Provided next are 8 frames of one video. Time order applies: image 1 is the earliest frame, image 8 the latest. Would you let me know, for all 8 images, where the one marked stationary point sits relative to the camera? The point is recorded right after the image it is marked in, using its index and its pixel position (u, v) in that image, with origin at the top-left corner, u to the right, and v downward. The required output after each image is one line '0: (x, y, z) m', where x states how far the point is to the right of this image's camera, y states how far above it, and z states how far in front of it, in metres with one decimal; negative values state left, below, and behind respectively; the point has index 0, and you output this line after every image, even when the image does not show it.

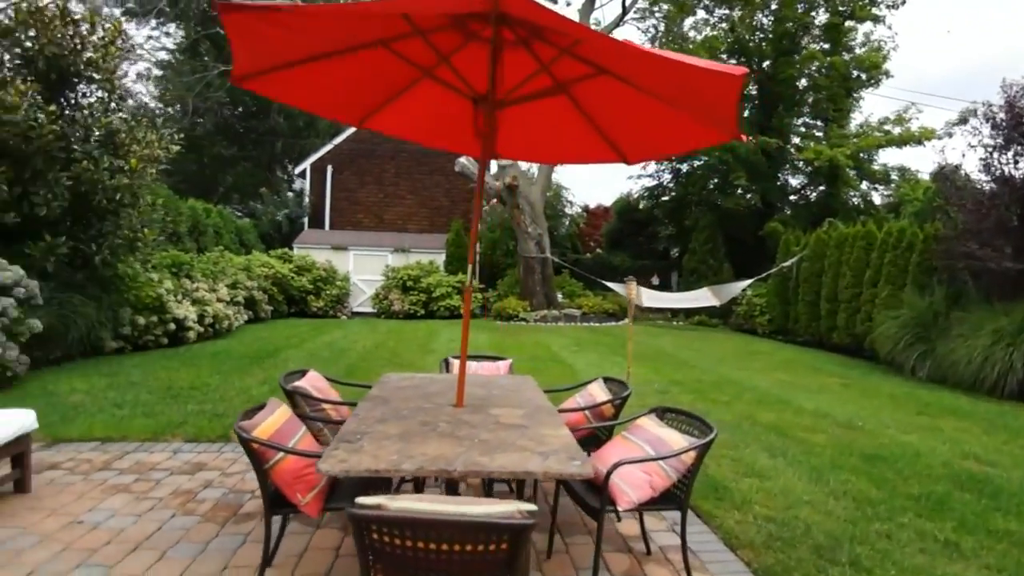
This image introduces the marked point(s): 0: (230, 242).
0: (-7.4, +1.2, +15.2) m
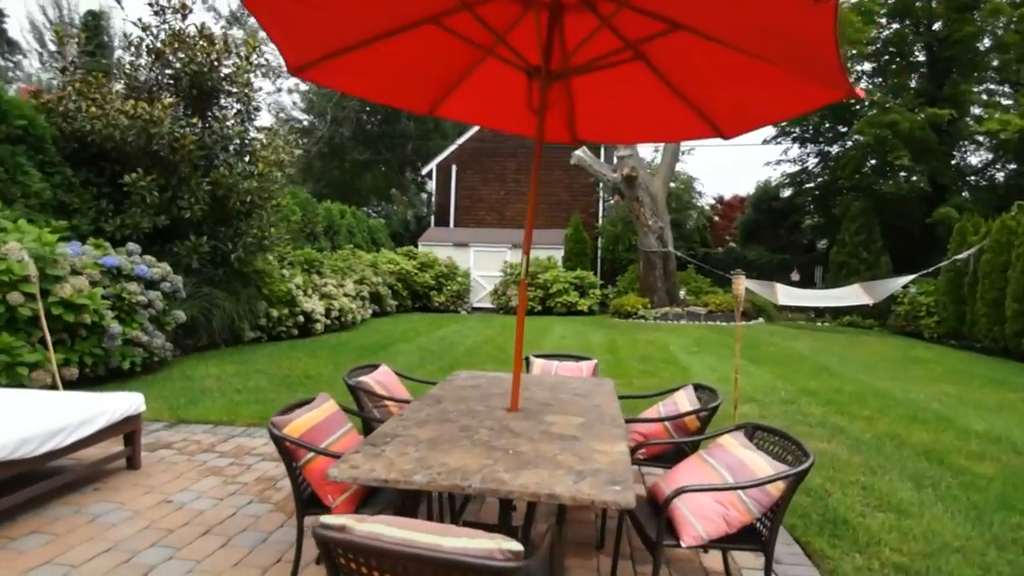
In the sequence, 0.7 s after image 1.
0: (-4.2, +1.3, +16.2) m
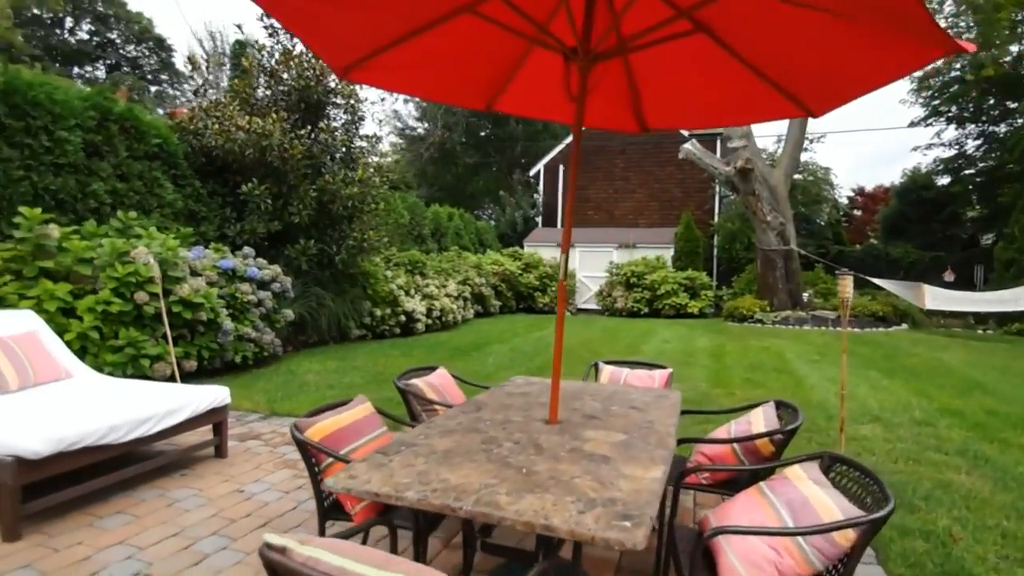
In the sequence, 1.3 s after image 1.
0: (-1.2, +1.3, +16.6) m
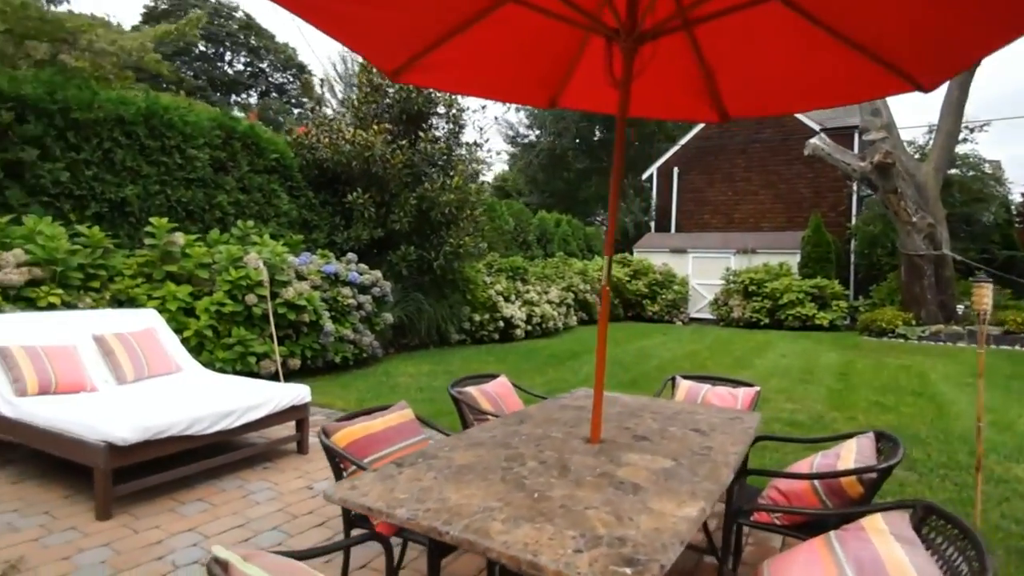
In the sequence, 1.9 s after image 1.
0: (+1.8, +1.1, +16.4) m
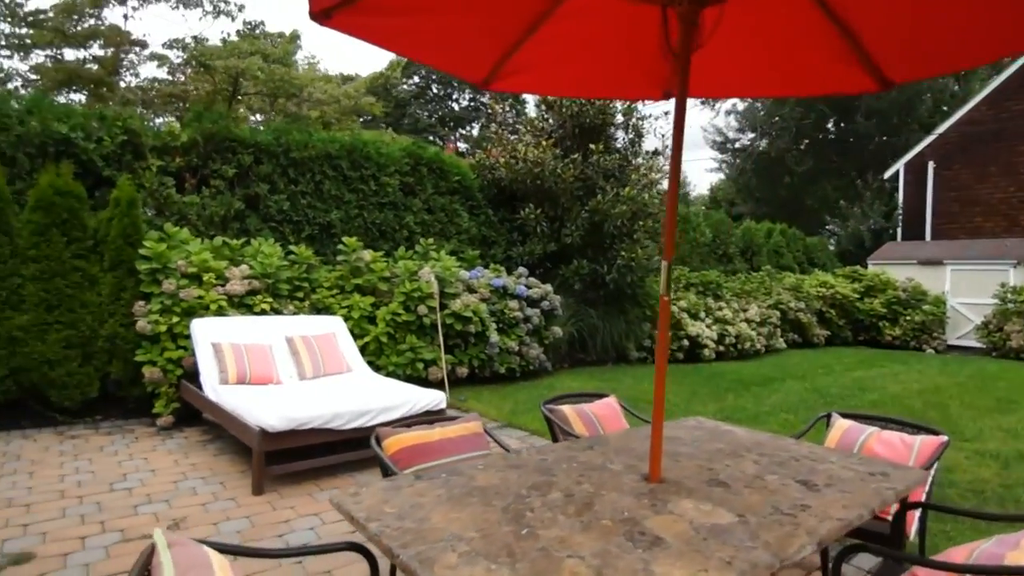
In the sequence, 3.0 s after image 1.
0: (+7.1, +0.7, +14.6) m
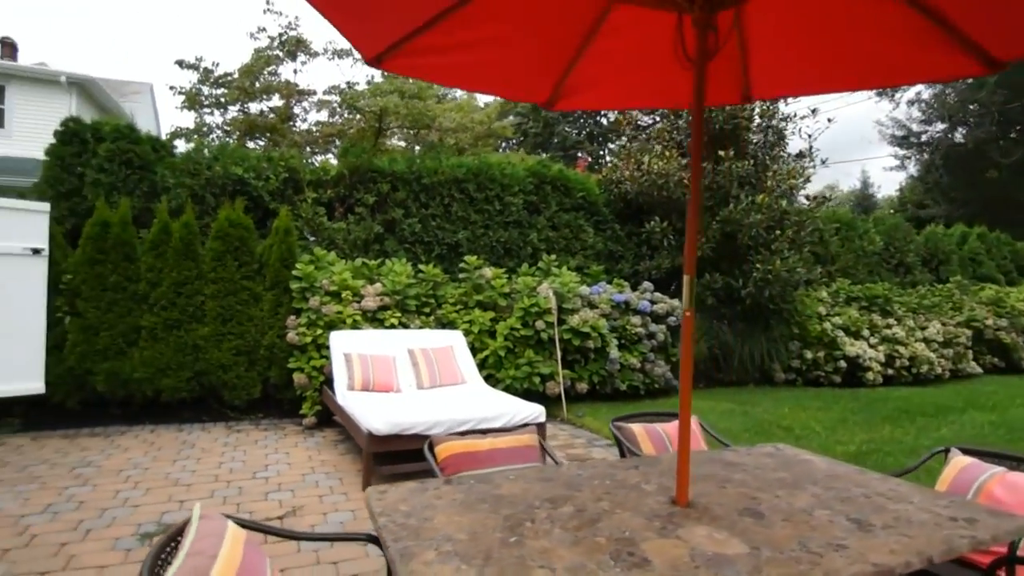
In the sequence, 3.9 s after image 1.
0: (+10.2, +0.4, +12.3) m
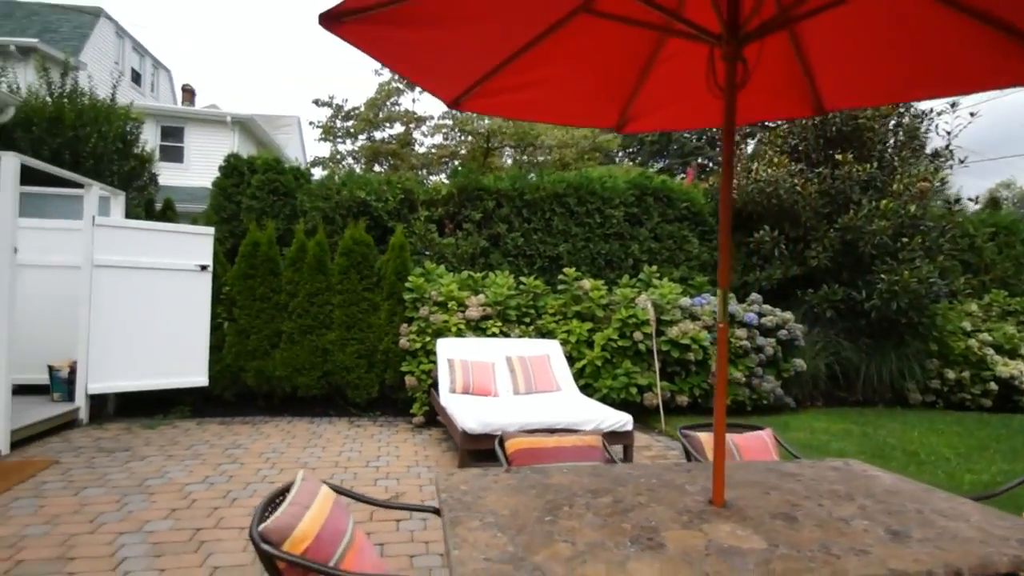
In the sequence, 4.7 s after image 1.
0: (+12.3, +0.1, +10.3) m
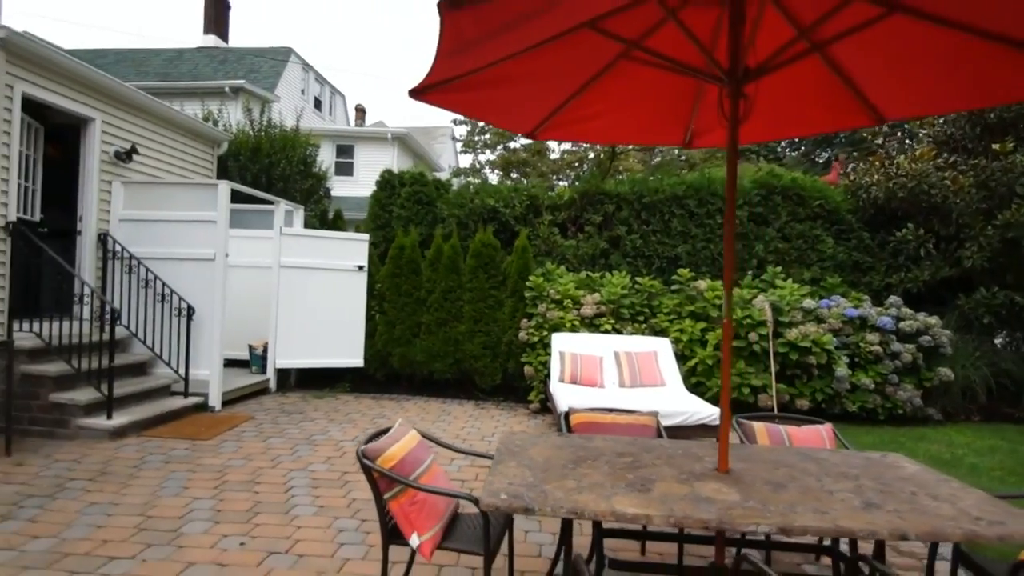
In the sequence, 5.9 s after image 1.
0: (+14.2, 0.0, +7.4) m
